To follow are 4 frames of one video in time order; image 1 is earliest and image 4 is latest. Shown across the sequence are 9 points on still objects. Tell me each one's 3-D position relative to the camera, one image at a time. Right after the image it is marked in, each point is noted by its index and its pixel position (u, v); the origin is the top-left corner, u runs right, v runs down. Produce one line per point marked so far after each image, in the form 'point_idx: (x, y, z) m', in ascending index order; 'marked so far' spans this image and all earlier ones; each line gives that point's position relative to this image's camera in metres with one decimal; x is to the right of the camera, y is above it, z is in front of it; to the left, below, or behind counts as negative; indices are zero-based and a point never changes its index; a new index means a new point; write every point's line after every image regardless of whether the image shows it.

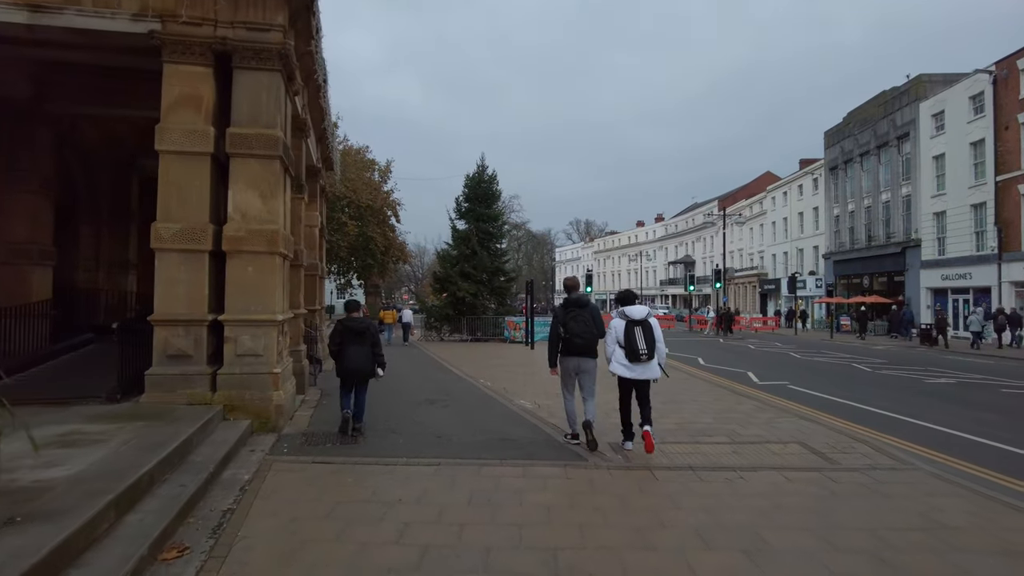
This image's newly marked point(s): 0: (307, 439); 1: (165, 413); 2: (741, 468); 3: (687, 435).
0: (-2.4, -1.8, +7.3) m
1: (-3.8, -1.4, +6.8) m
2: (+2.3, -1.8, +6.3) m
3: (+2.2, -1.8, +7.8) m
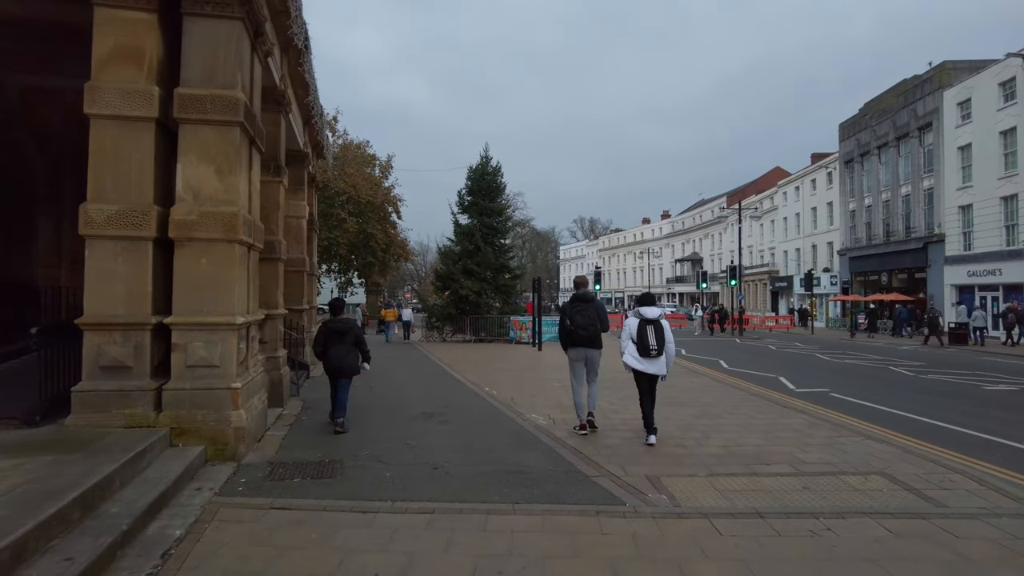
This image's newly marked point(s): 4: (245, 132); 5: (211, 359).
0: (-2.3, -1.7, +5.9) m
1: (-3.7, -1.3, +5.4) m
2: (+2.4, -1.8, +4.9) m
3: (+2.3, -1.8, +6.4) m
4: (-2.8, +1.6, +6.5) m
5: (-3.0, -0.7, +6.1) m
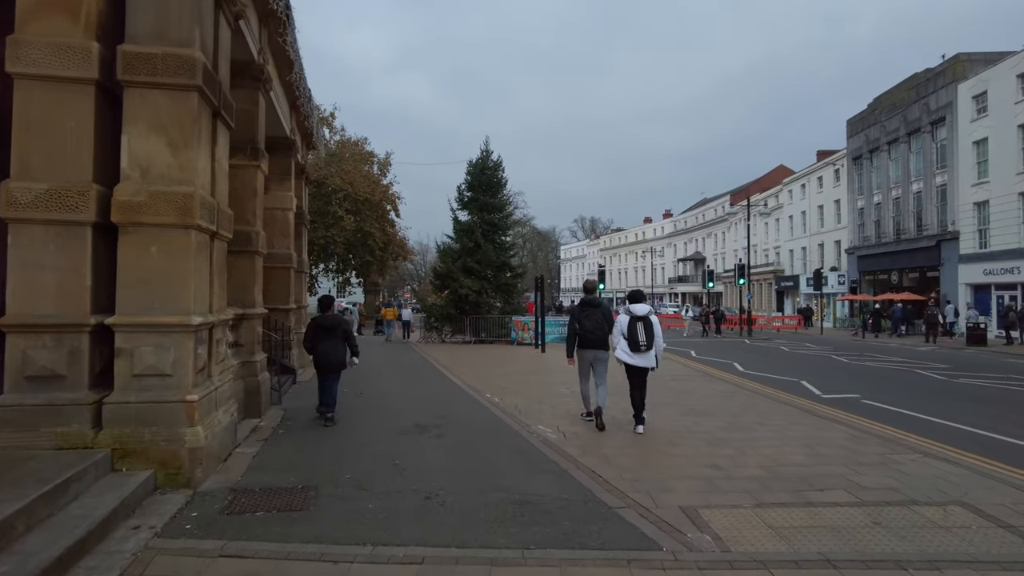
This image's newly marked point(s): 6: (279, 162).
0: (-2.2, -1.7, +4.9) m
1: (-3.6, -1.3, +4.5) m
2: (+2.5, -1.7, +3.9) m
3: (+2.4, -1.7, +5.4) m
4: (-2.7, +1.7, +5.5) m
5: (-2.9, -0.6, +5.1) m
6: (-4.6, +2.5, +12.4) m
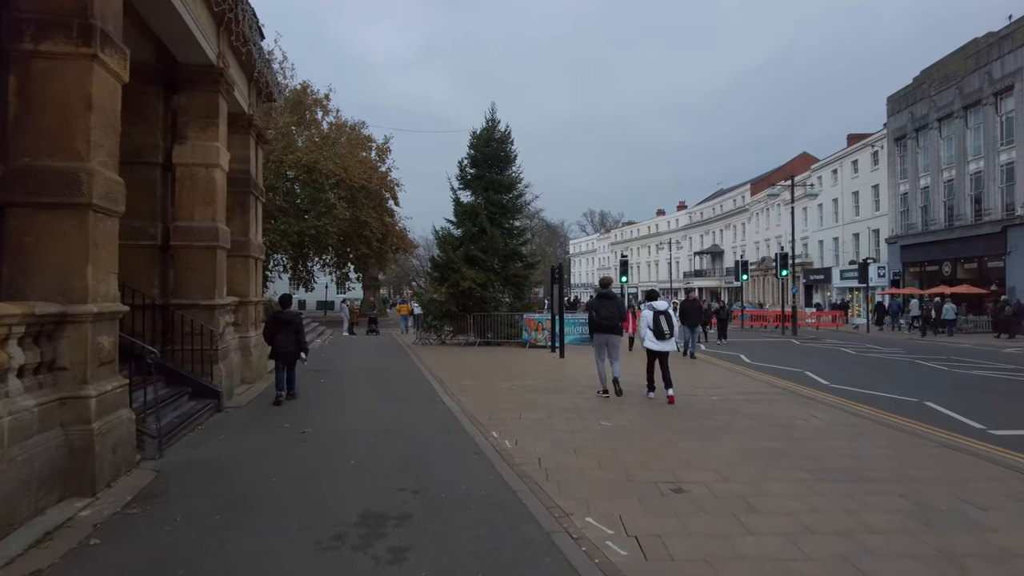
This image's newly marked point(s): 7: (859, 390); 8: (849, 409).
0: (-2.1, -1.5, +1.3) m
1: (-3.5, -1.1, +0.9) m
2: (+2.6, -1.6, +0.2) m
3: (+2.5, -1.6, +1.7) m
4: (-2.6, +1.8, +1.9) m
5: (-2.7, -0.5, +1.5) m
6: (-4.4, +2.7, +8.8) m
7: (+6.3, -1.9, +11.3) m
8: (+4.9, -1.7, +9.0) m
